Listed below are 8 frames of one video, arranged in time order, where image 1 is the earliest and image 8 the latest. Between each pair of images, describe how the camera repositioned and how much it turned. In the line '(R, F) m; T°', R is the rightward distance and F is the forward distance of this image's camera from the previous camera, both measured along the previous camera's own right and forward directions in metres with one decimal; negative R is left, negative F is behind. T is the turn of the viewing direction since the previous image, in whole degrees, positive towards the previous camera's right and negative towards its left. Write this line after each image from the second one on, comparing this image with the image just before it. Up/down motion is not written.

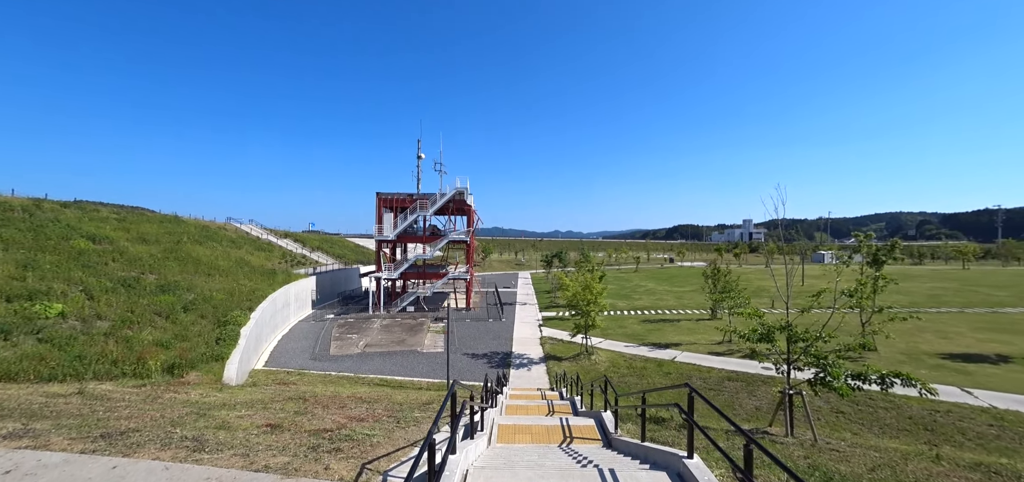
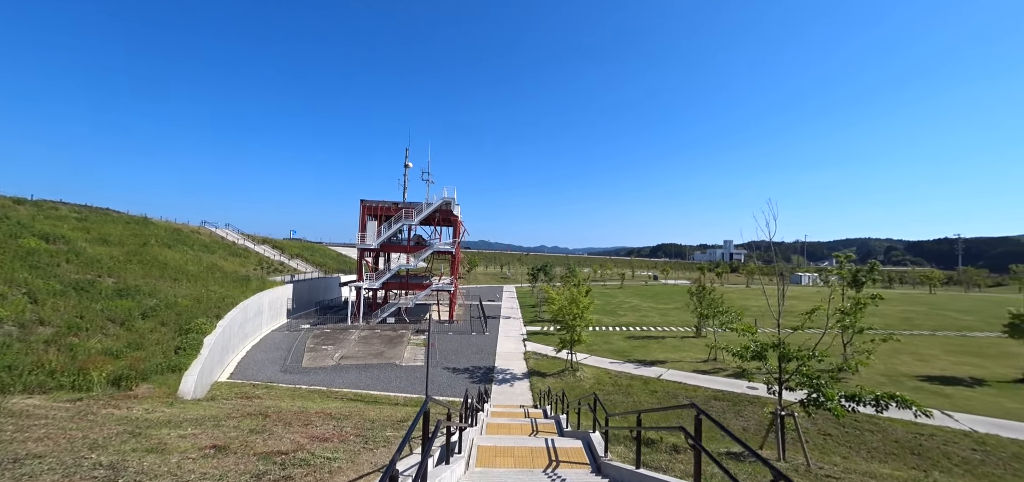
(0.0, +0.4) m; +2°
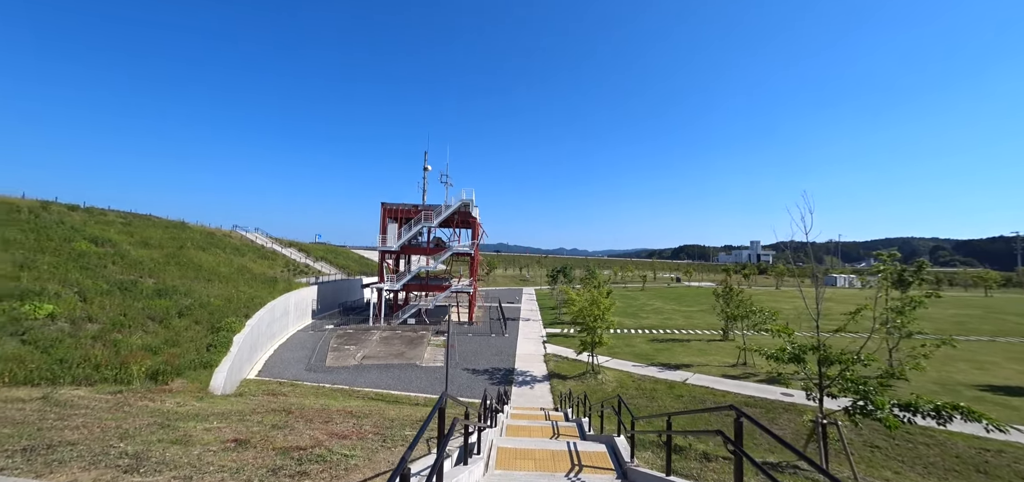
(0.0, +0.1) m; -3°
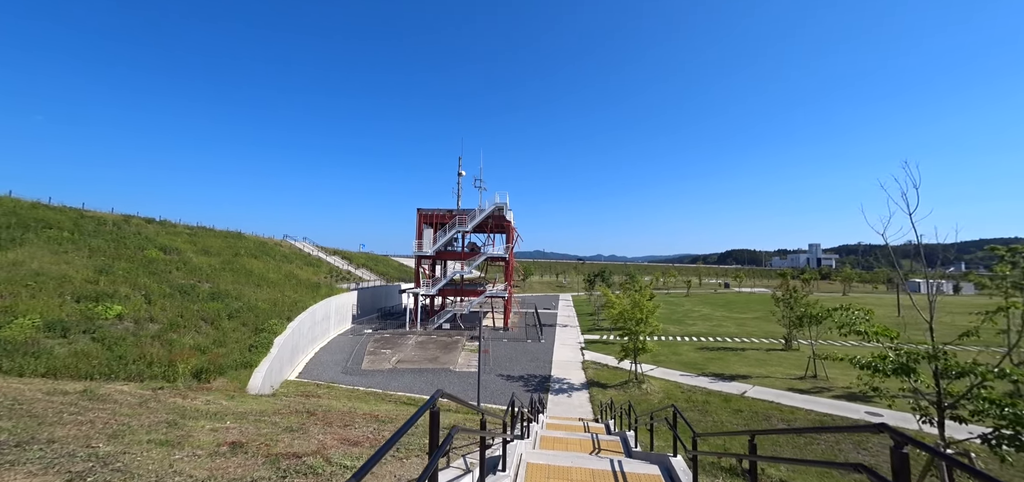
(0.0, +0.6) m; -5°
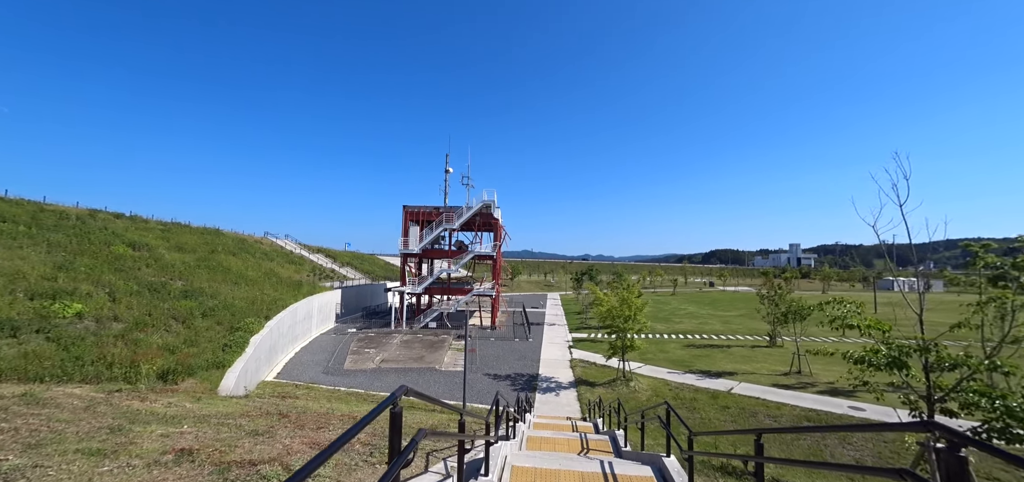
(0.0, +0.3) m; +2°
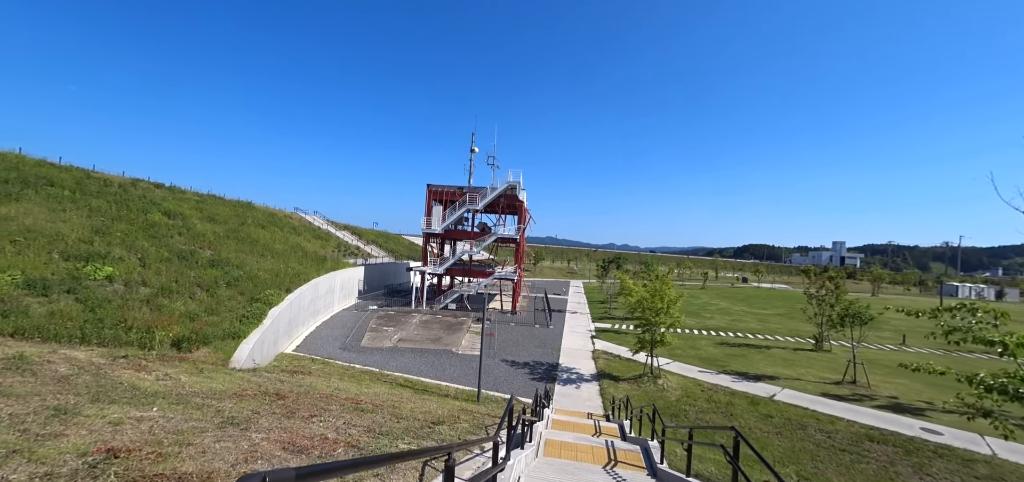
(0.0, +0.8) m; -3°
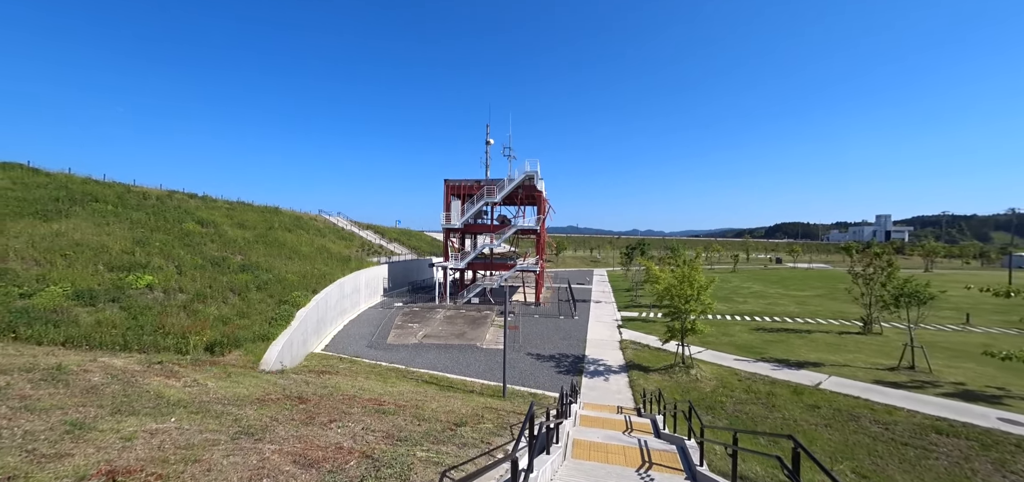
(+0.1, +0.3) m; -3°
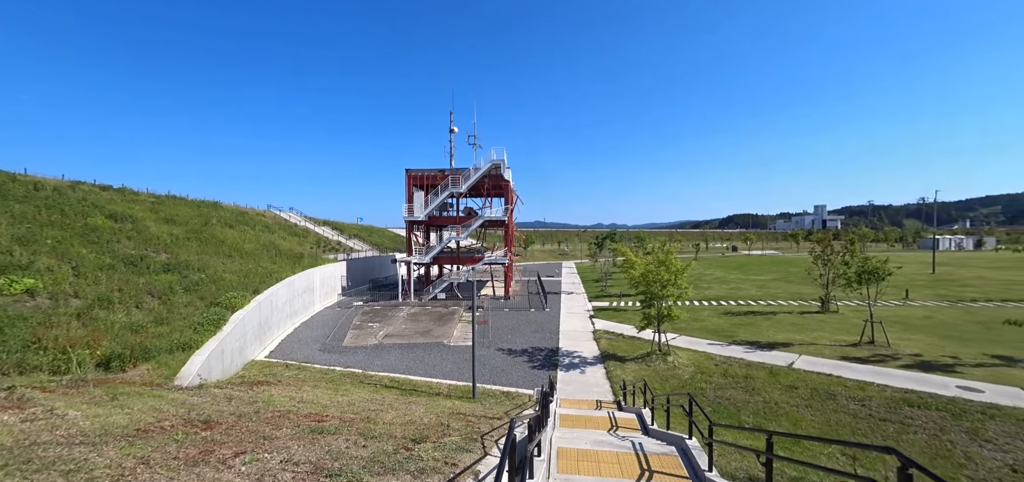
(0.0, +0.9) m; +5°
